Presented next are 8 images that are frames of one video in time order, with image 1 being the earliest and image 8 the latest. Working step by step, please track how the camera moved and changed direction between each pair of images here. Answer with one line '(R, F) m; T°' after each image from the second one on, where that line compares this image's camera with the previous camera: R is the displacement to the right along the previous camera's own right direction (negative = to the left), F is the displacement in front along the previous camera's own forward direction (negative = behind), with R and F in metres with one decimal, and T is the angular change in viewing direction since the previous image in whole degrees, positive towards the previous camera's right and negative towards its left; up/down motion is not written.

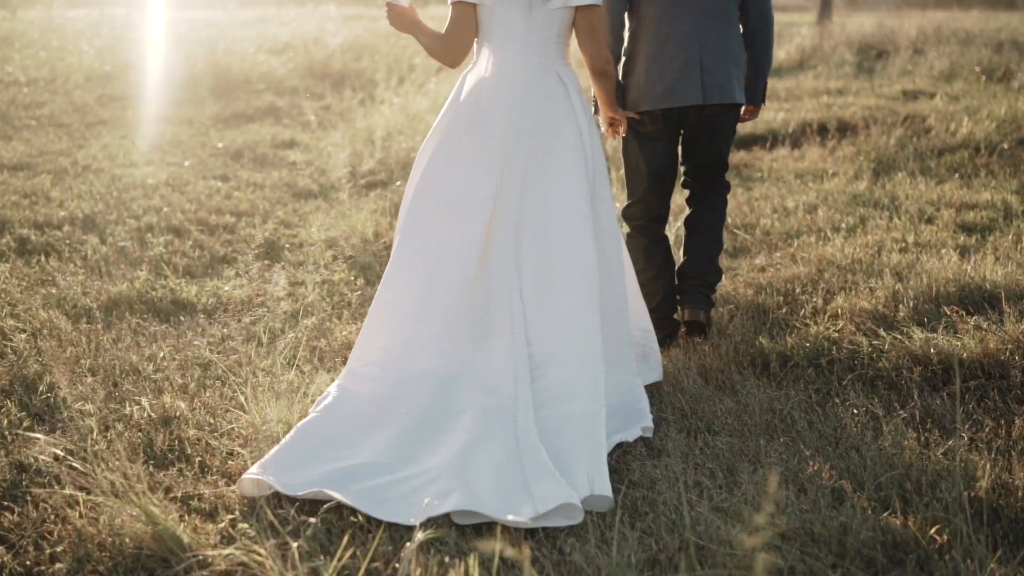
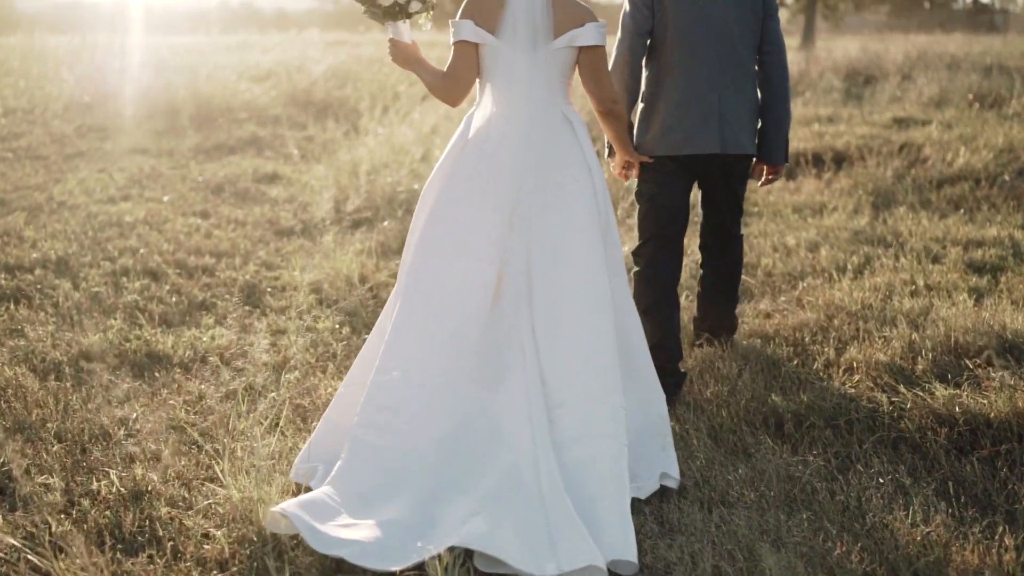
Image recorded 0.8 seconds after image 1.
(0.0, +0.3) m; +1°
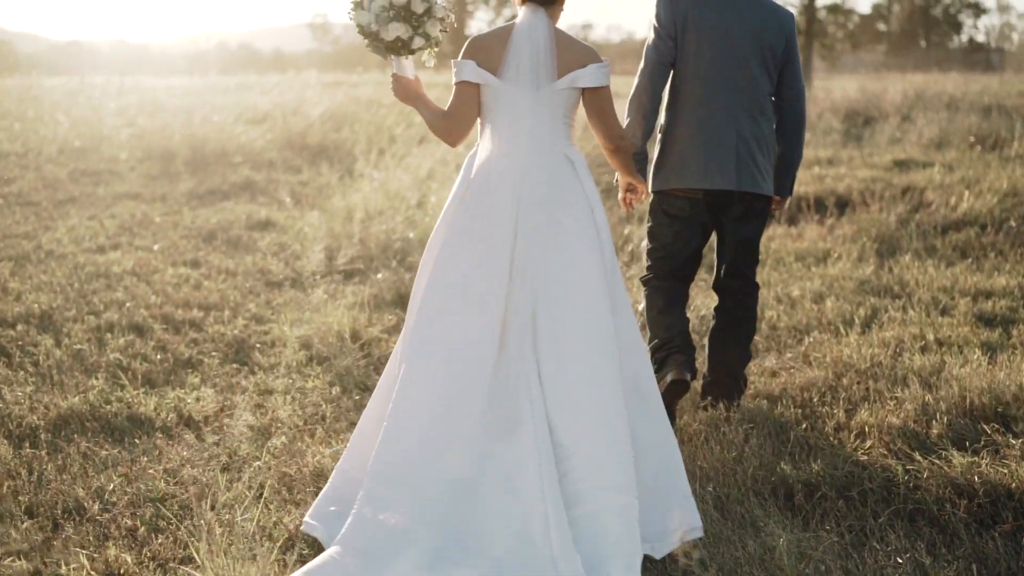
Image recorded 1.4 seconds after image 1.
(0.0, +0.2) m; 0°
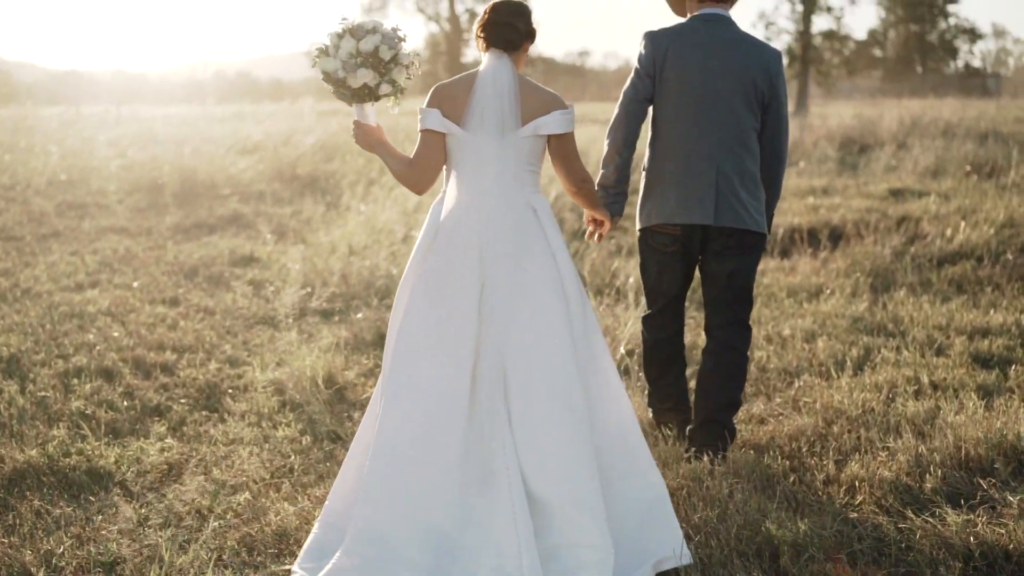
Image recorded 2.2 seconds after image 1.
(+0.1, +0.2) m; 0°
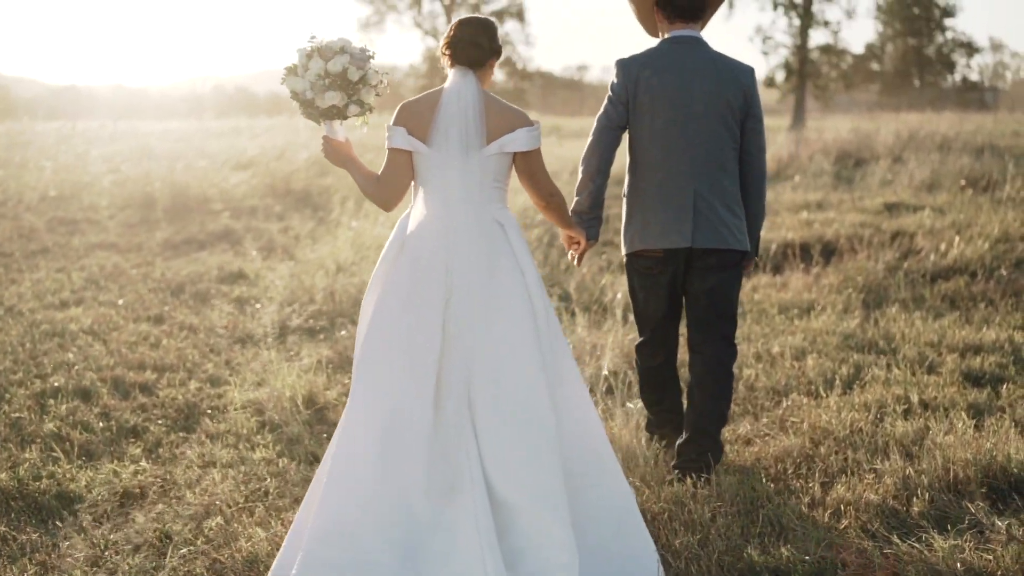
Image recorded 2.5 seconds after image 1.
(+0.1, +0.1) m; 0°
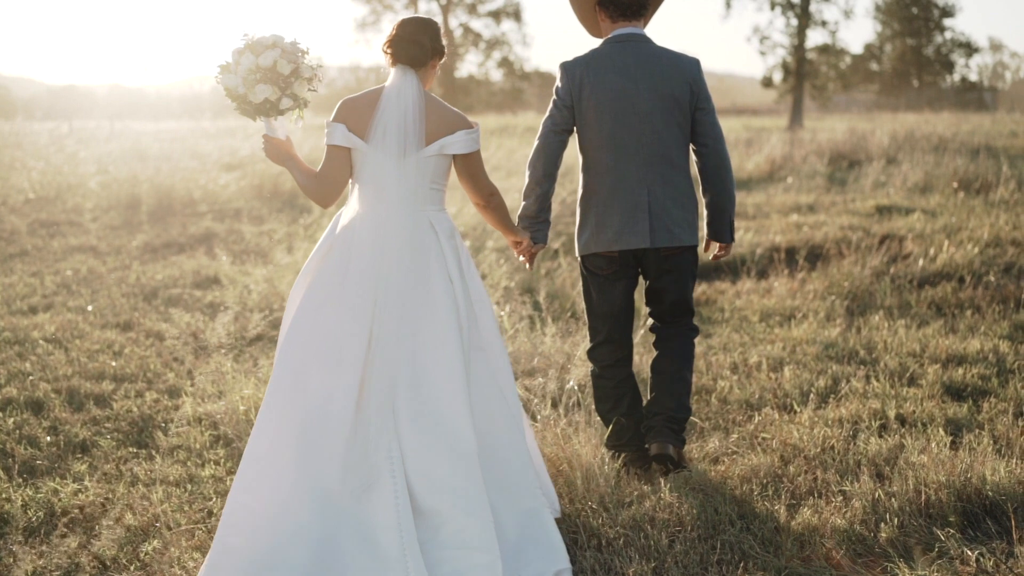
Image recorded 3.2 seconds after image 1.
(+0.1, +0.2) m; 0°
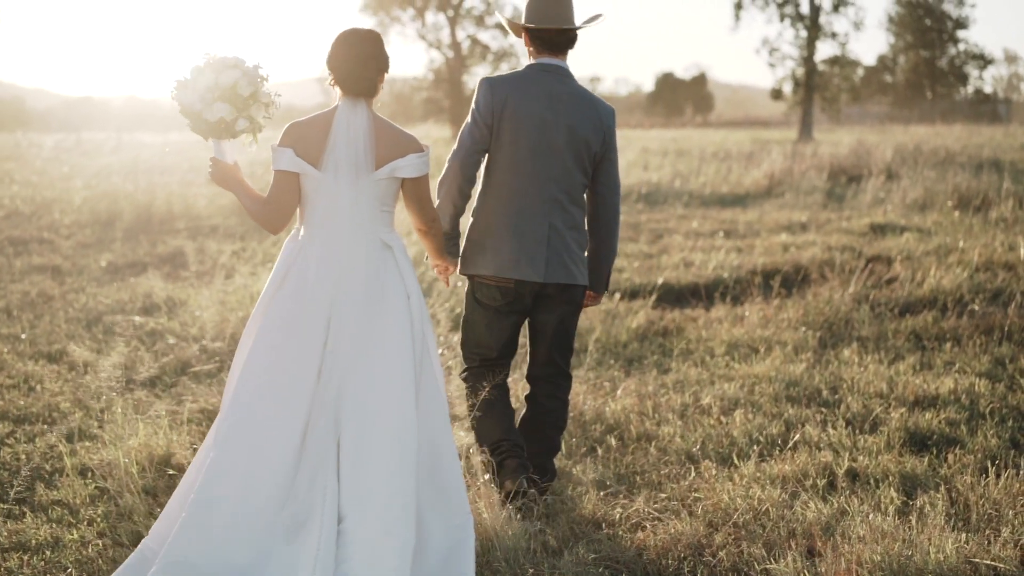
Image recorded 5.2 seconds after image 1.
(+0.3, +0.5) m; -1°
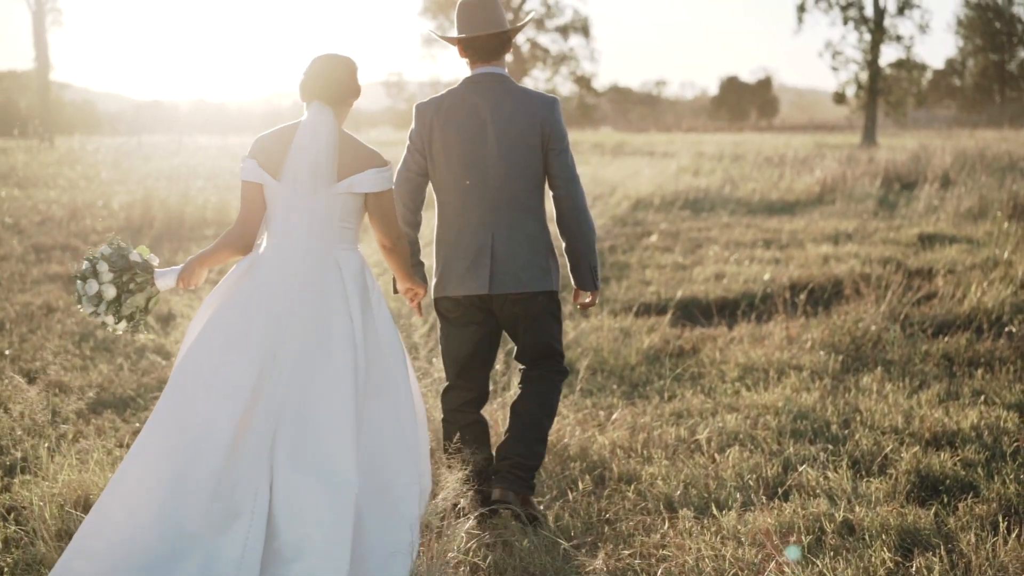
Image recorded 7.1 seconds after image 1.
(+0.3, +0.5) m; -2°
